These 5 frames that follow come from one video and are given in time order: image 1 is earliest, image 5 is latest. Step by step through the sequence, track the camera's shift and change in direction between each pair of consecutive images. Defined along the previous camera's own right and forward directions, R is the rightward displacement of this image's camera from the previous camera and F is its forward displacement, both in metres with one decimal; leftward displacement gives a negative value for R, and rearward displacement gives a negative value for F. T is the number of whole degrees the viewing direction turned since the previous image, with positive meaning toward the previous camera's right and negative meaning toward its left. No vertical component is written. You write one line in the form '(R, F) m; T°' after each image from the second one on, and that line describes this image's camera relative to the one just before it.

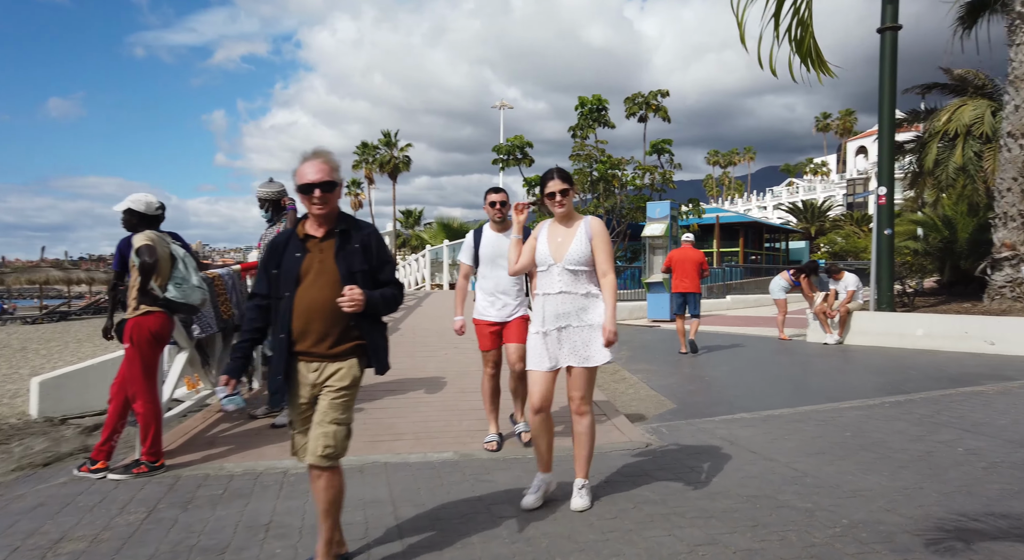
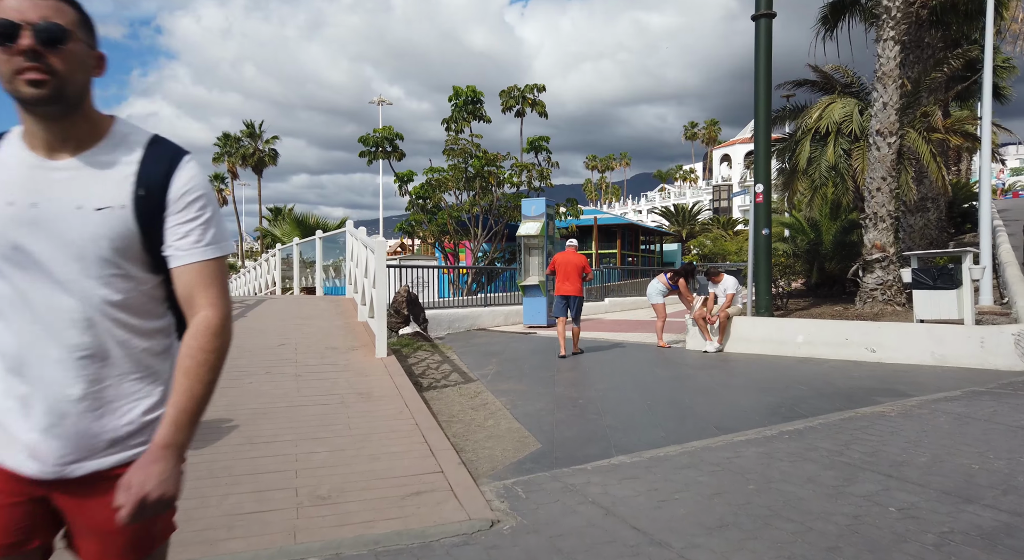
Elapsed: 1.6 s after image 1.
(+0.6, +1.5) m; +11°
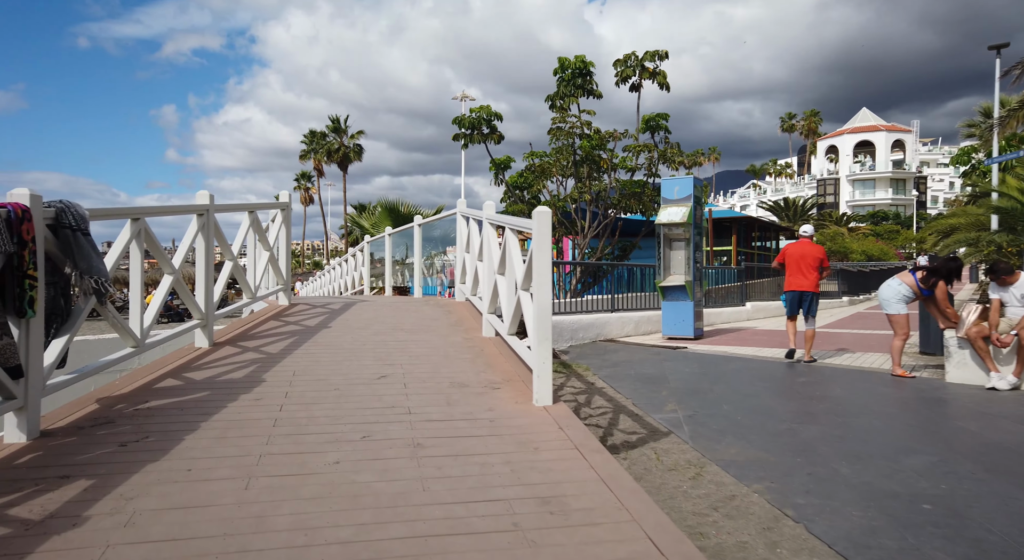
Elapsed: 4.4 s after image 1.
(-1.2, +2.8) m; -7°
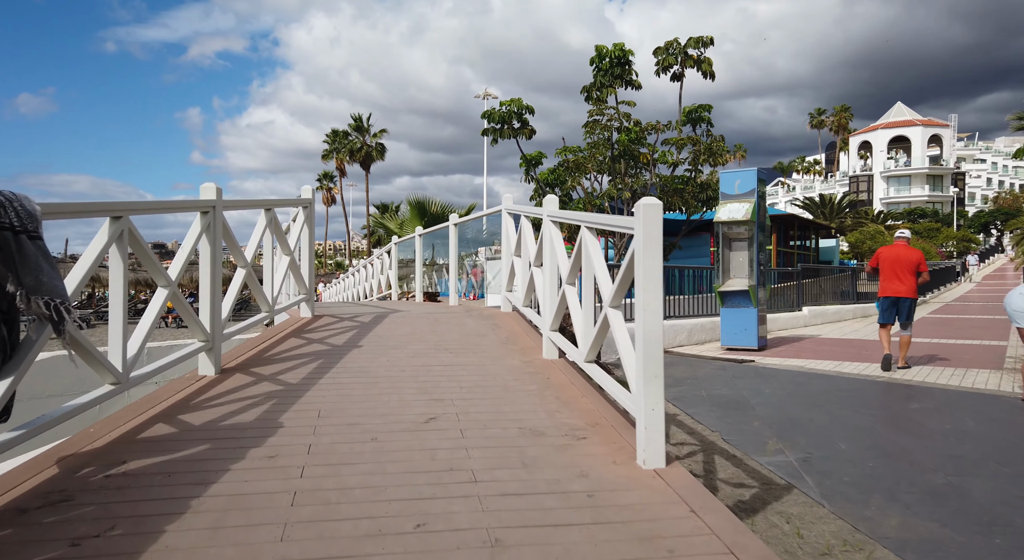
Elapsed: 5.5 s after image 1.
(-0.4, +1.1) m; -2°
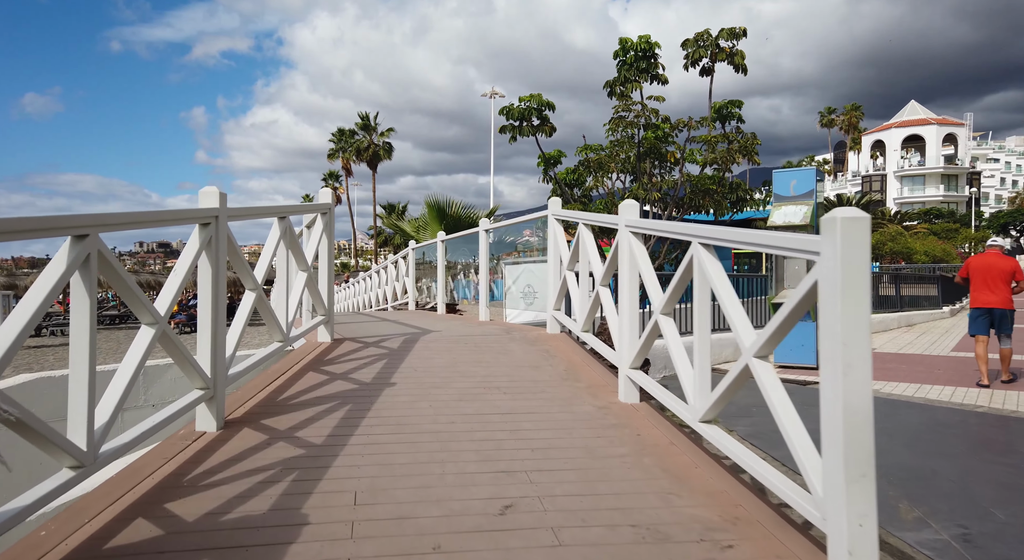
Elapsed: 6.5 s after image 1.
(-0.5, +1.0) m; 0°
